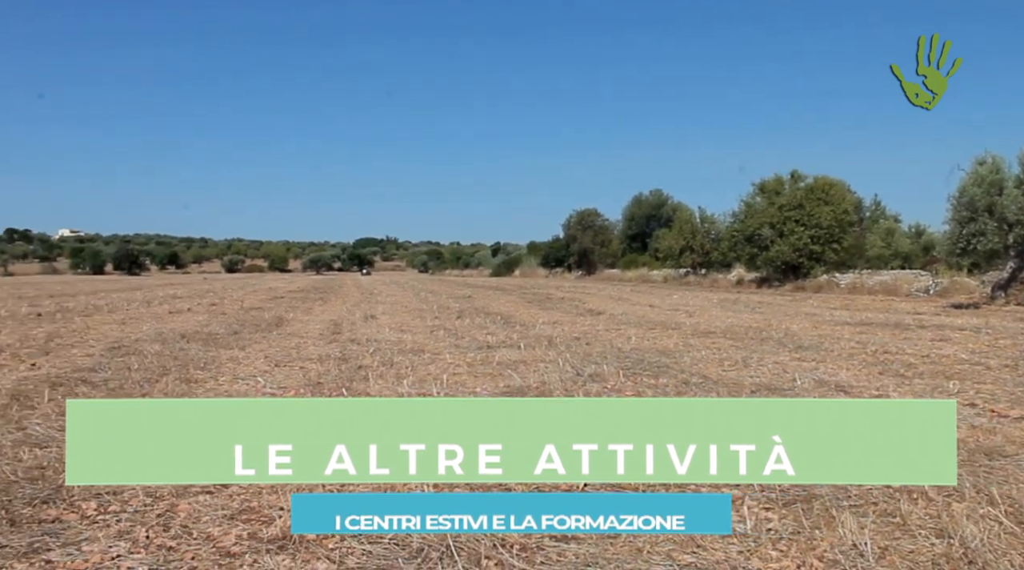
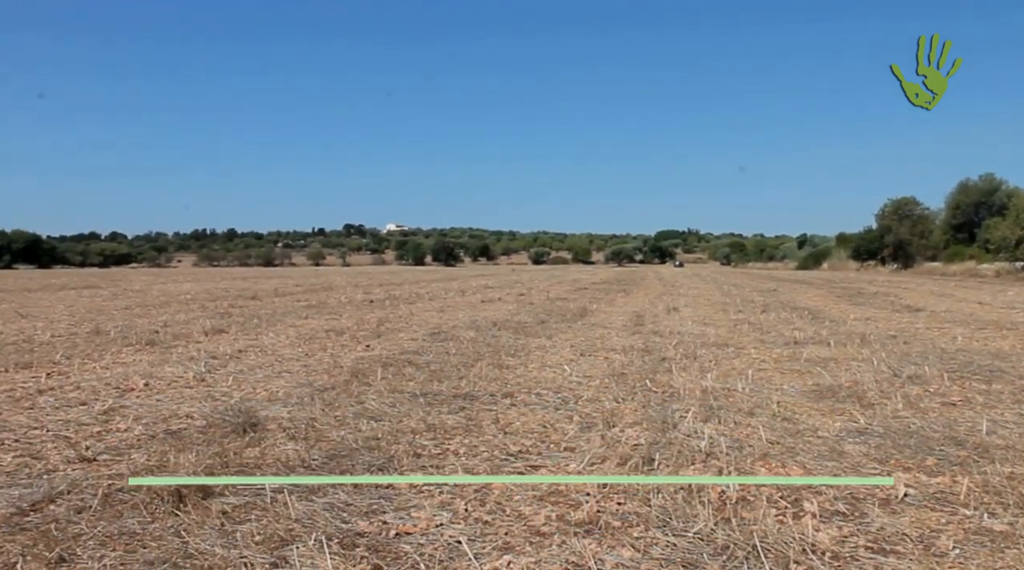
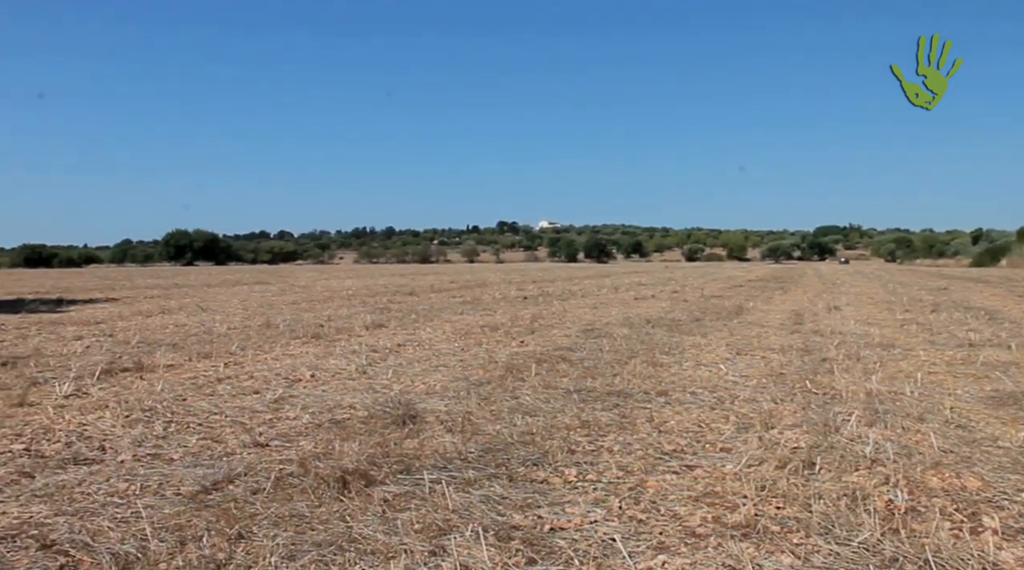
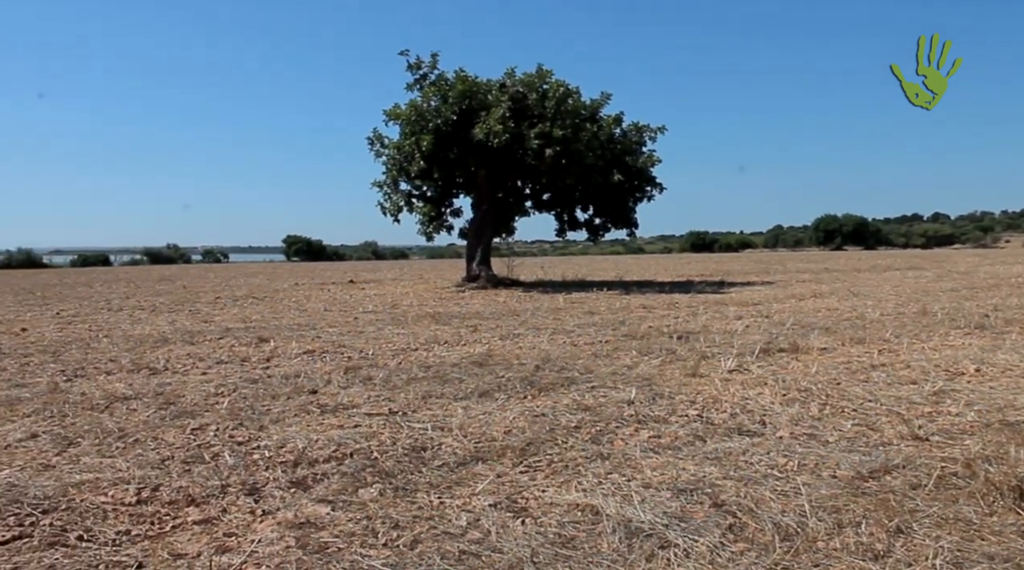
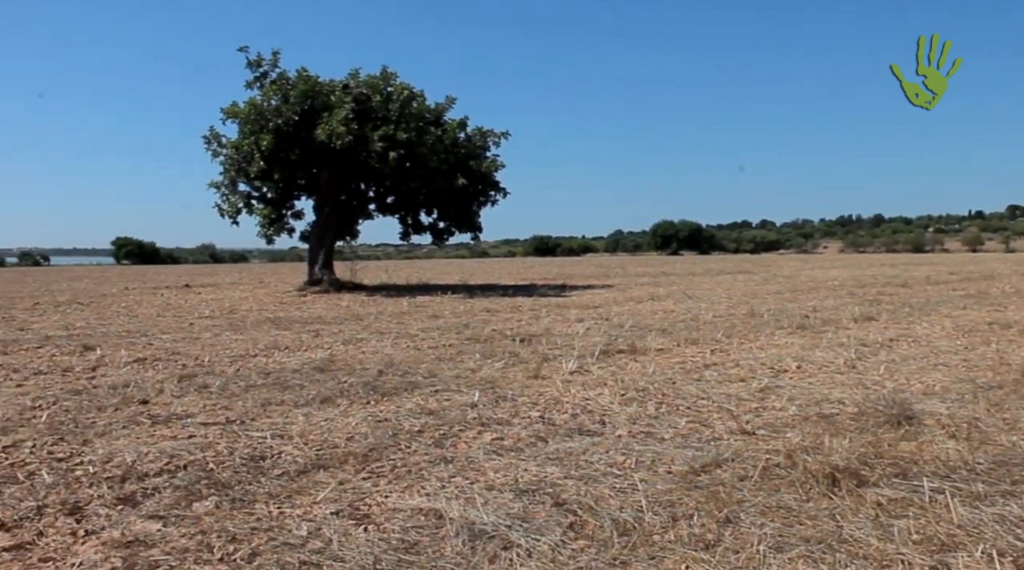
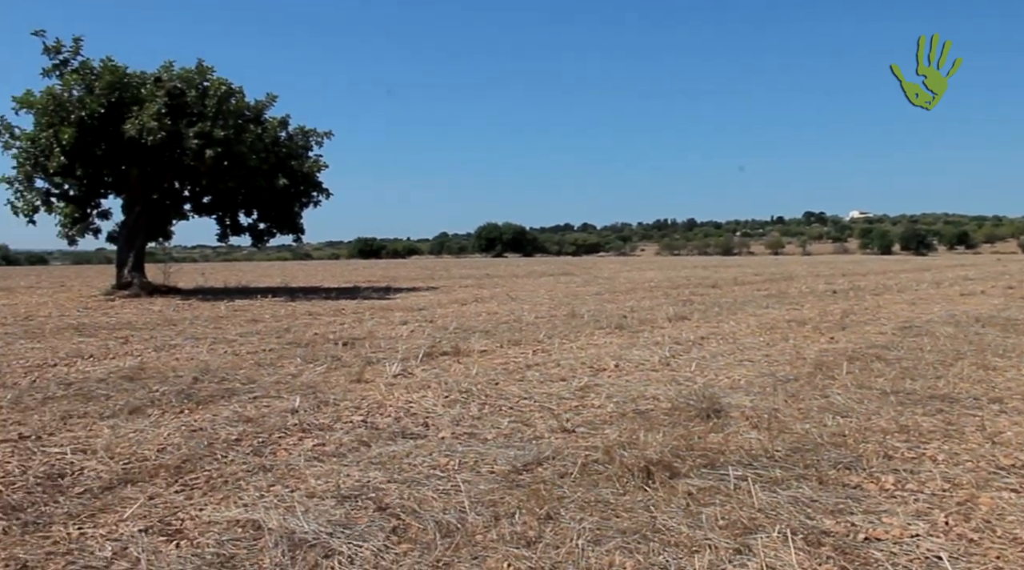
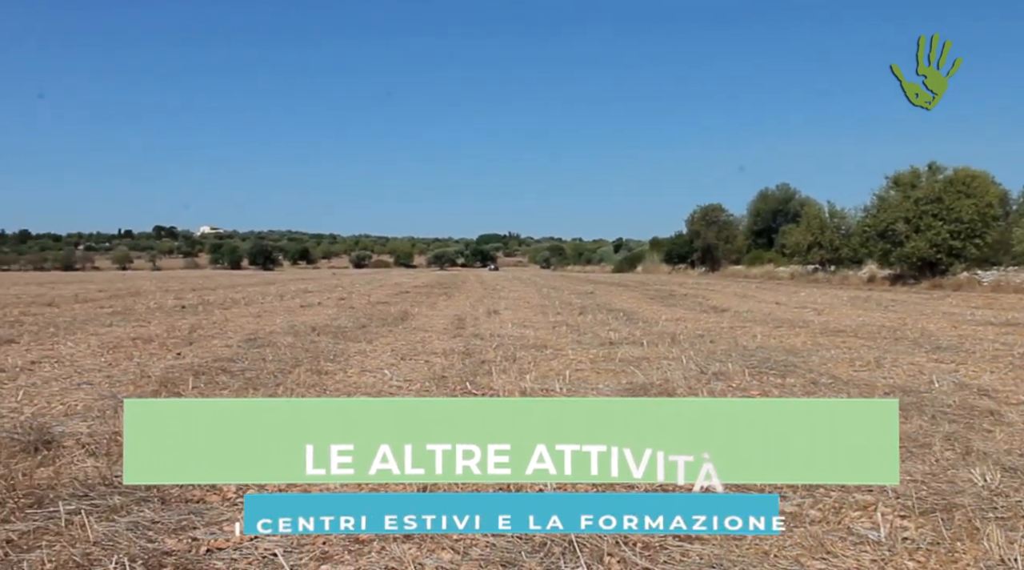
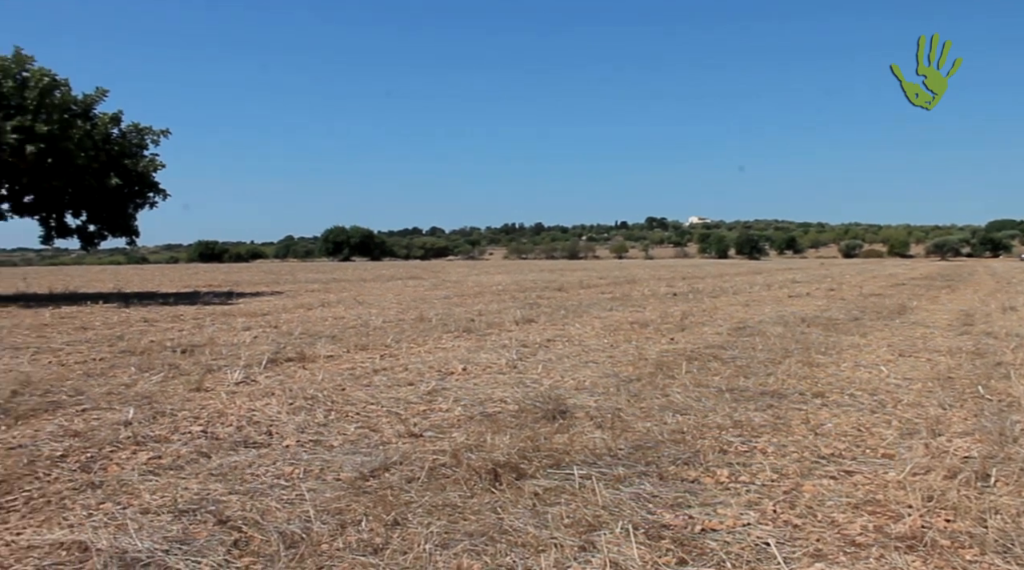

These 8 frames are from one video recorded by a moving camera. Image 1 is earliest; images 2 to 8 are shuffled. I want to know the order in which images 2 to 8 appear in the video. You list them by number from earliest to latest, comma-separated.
7, 2, 3, 8, 6, 5, 4
